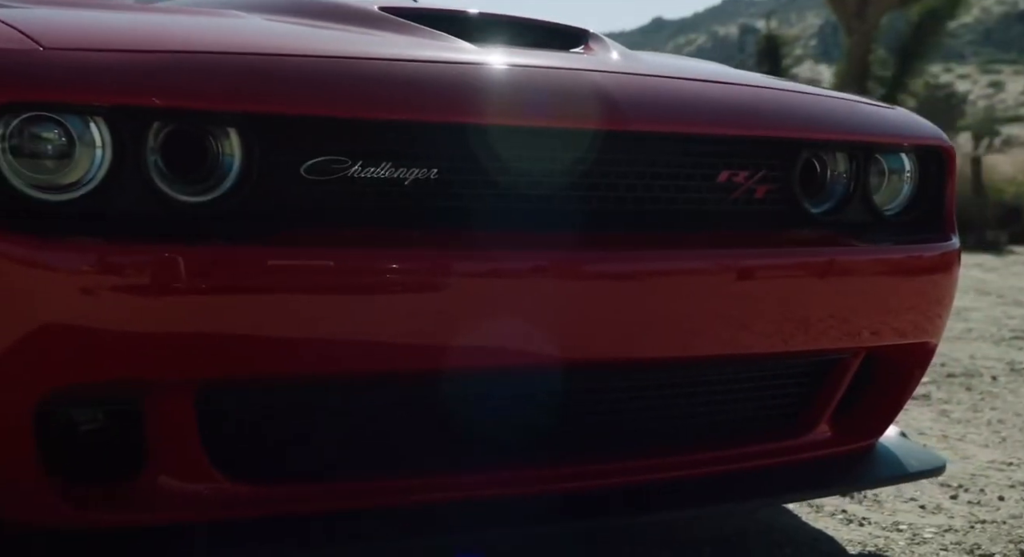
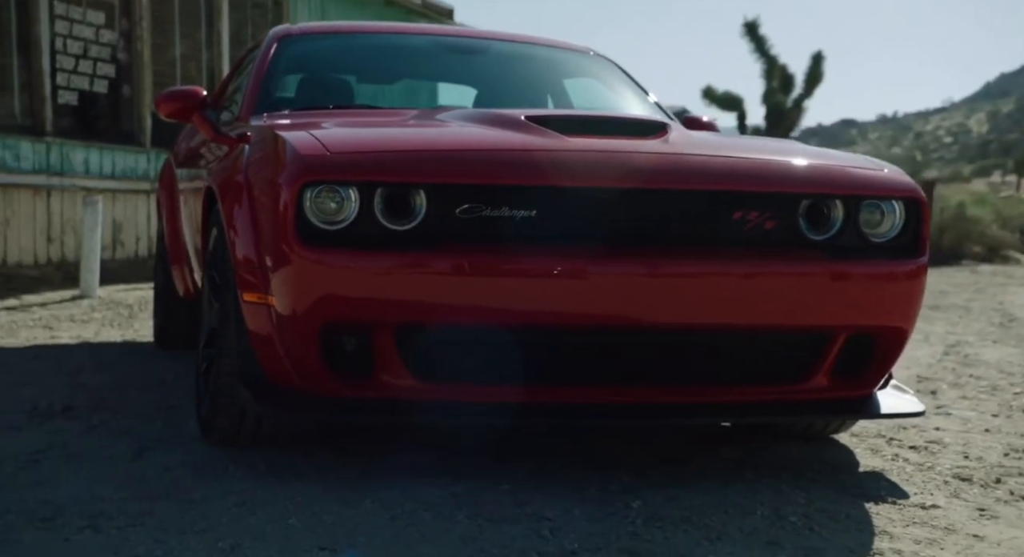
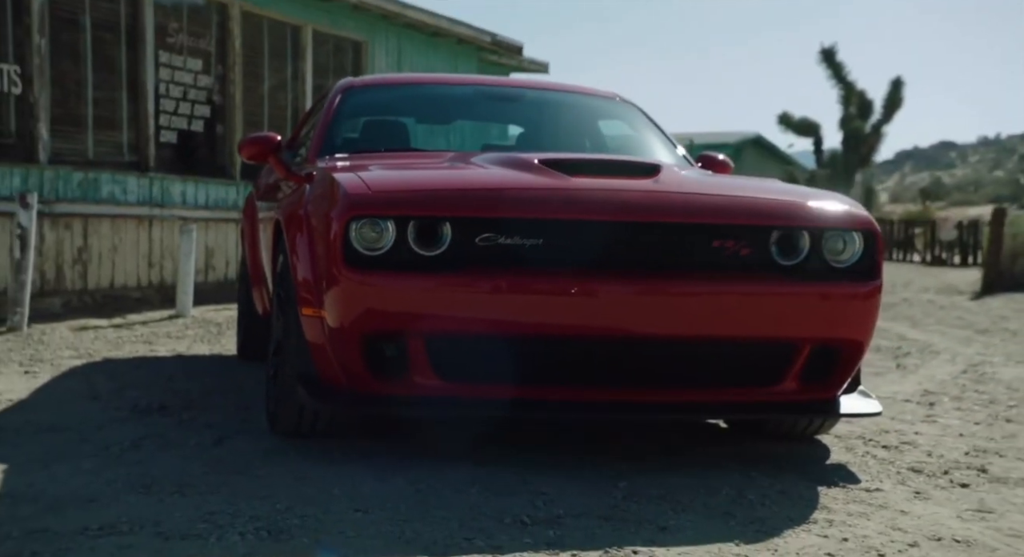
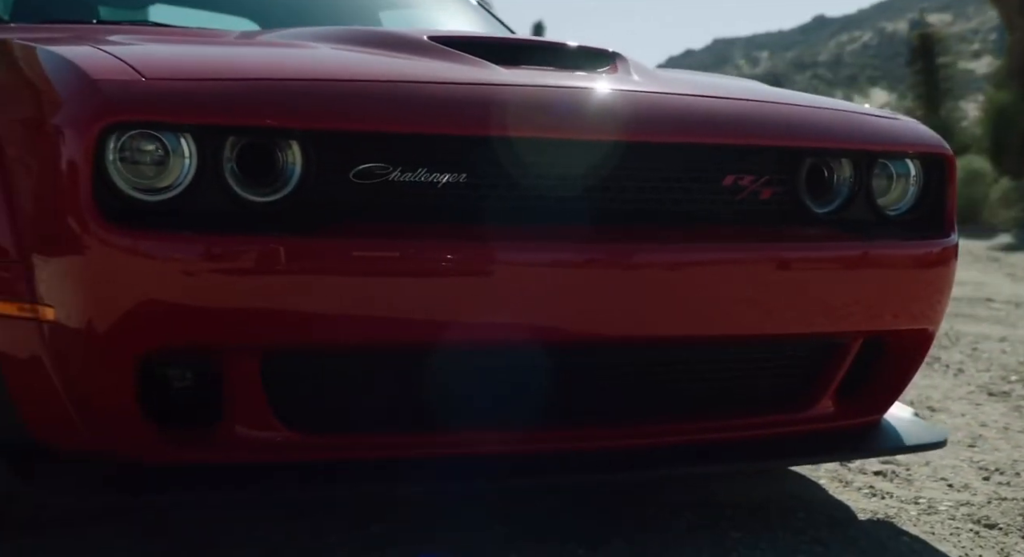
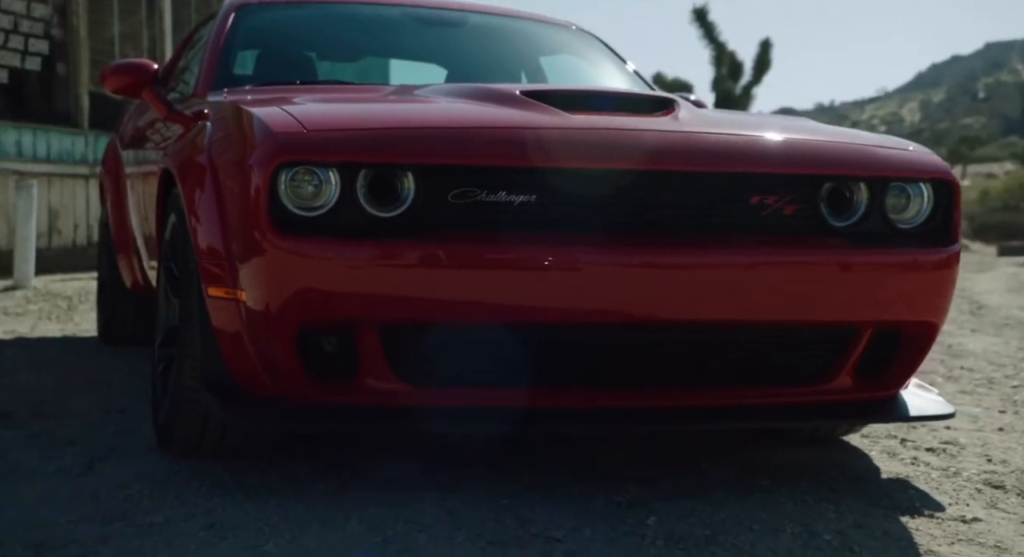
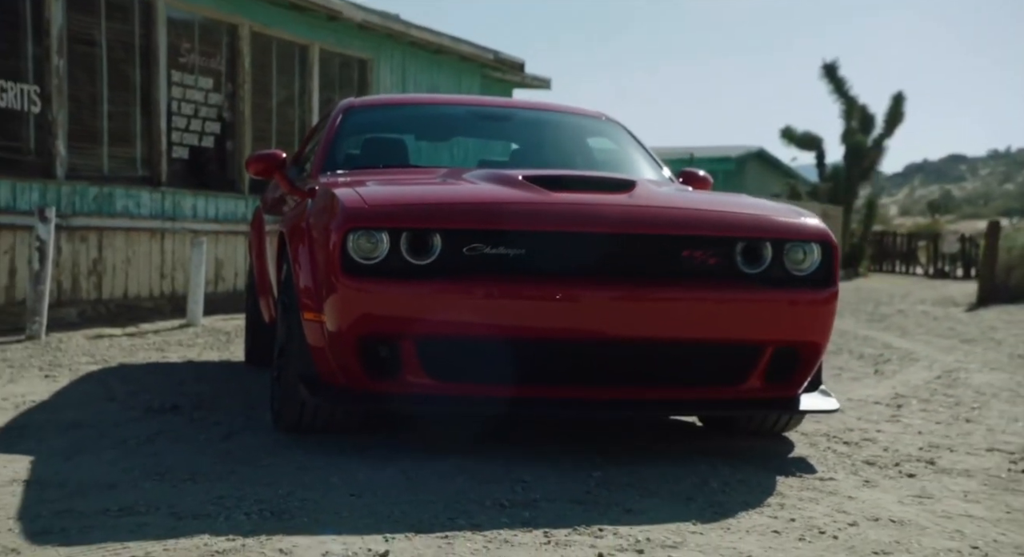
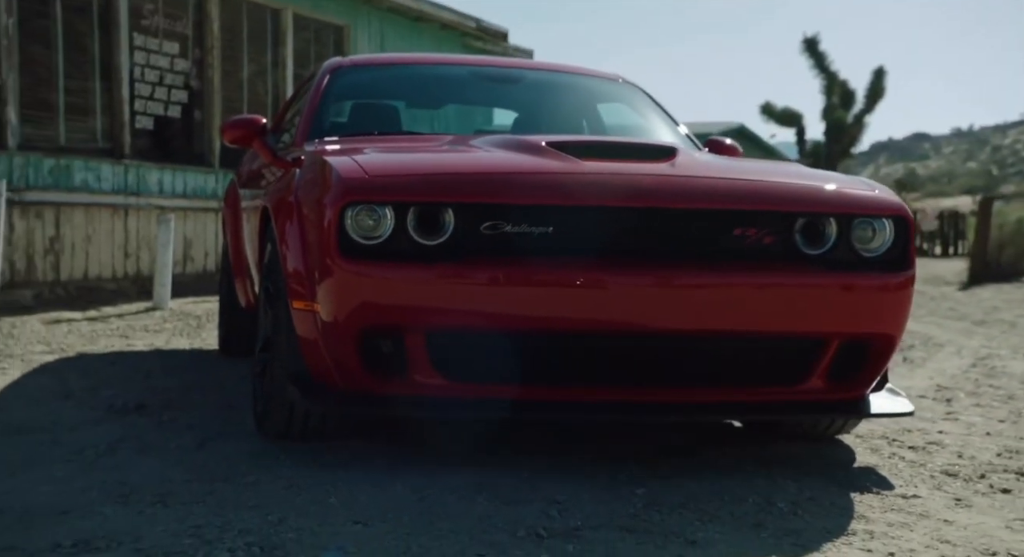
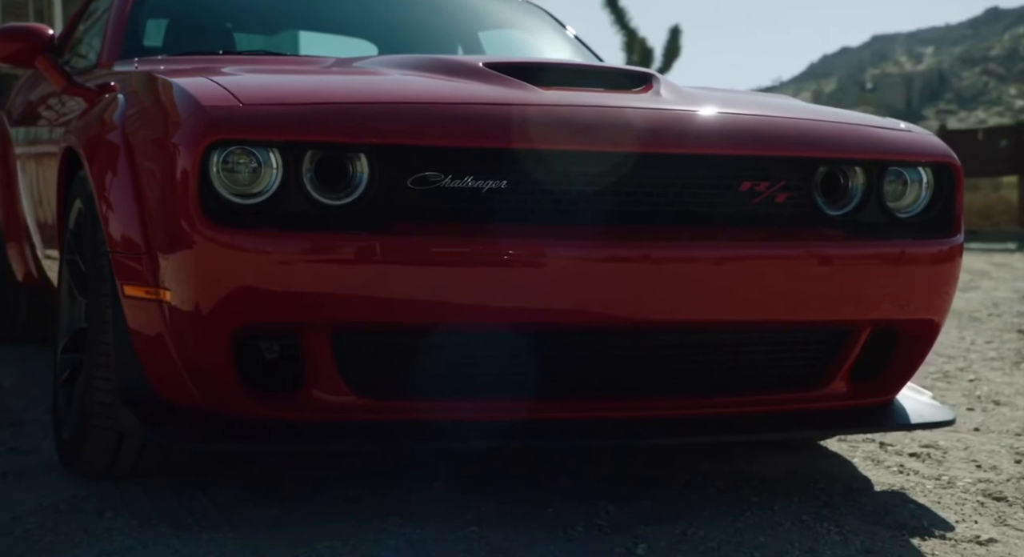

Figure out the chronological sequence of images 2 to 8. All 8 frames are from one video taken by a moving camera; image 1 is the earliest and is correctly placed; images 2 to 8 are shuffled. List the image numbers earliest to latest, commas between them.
4, 8, 5, 2, 7, 3, 6
